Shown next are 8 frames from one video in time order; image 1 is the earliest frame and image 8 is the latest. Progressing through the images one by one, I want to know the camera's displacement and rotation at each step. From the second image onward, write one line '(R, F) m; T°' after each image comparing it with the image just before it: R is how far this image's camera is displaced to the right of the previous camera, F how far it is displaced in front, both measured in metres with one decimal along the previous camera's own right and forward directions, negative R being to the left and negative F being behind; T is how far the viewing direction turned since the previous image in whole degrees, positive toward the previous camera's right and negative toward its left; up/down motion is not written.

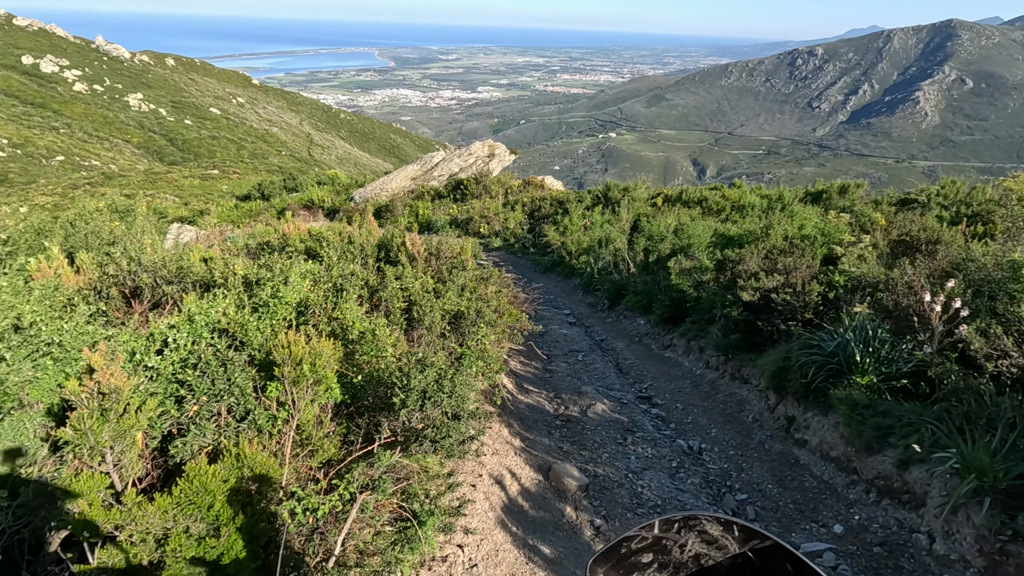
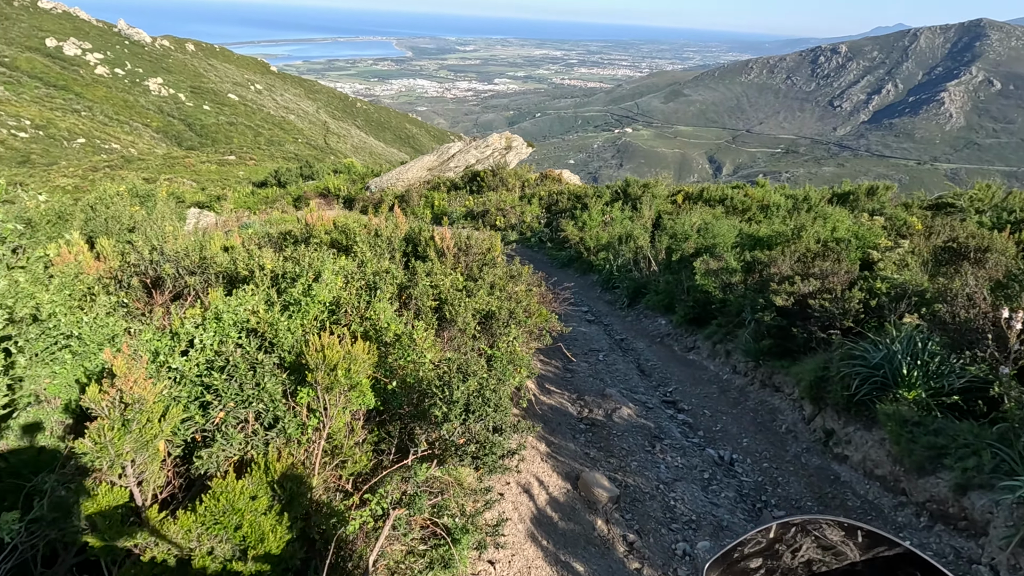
(-0.2, +0.2) m; -1°
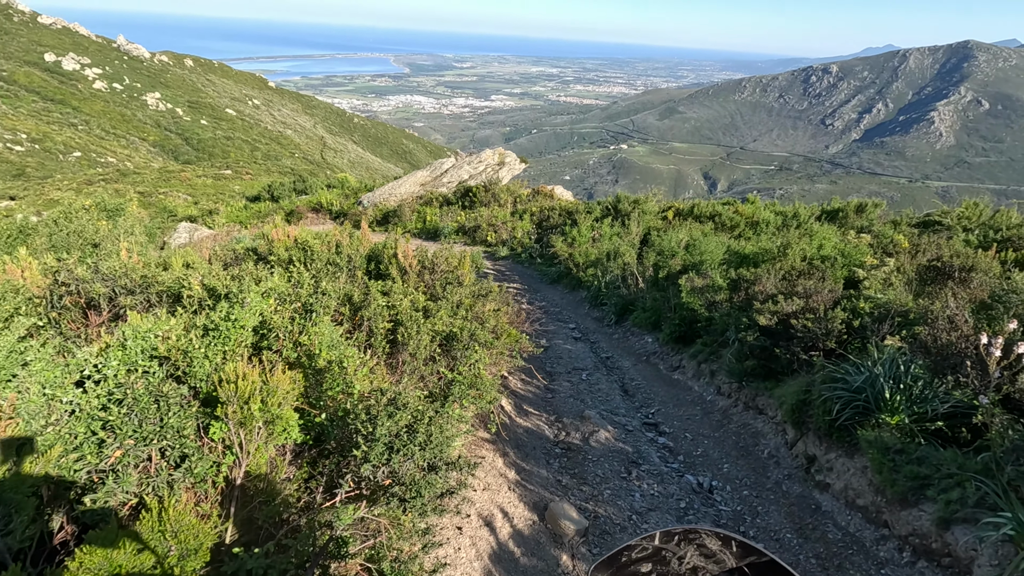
(+0.2, +0.2) m; 0°
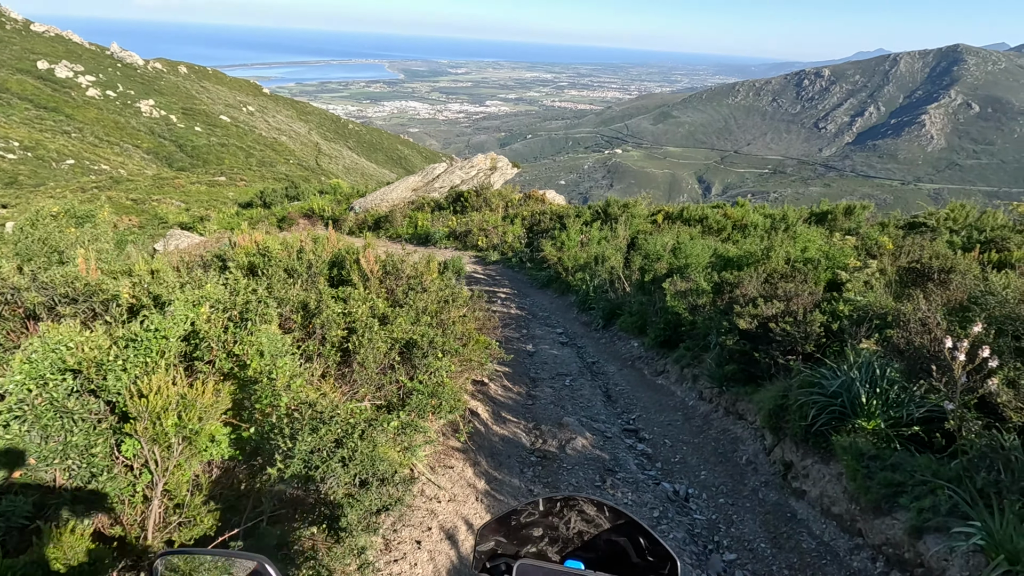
(+0.2, +0.1) m; 0°
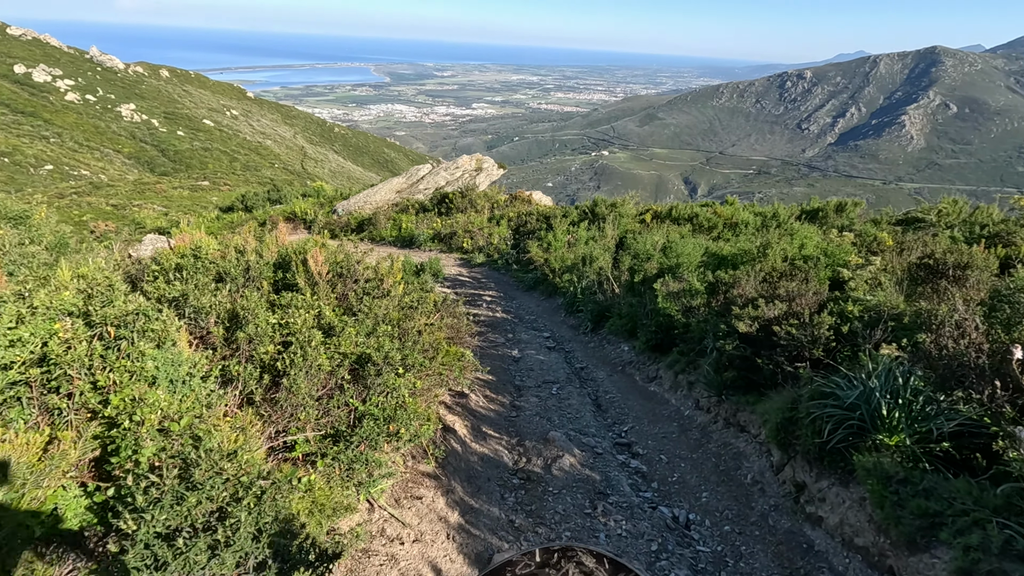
(+0.1, +0.6) m; +1°
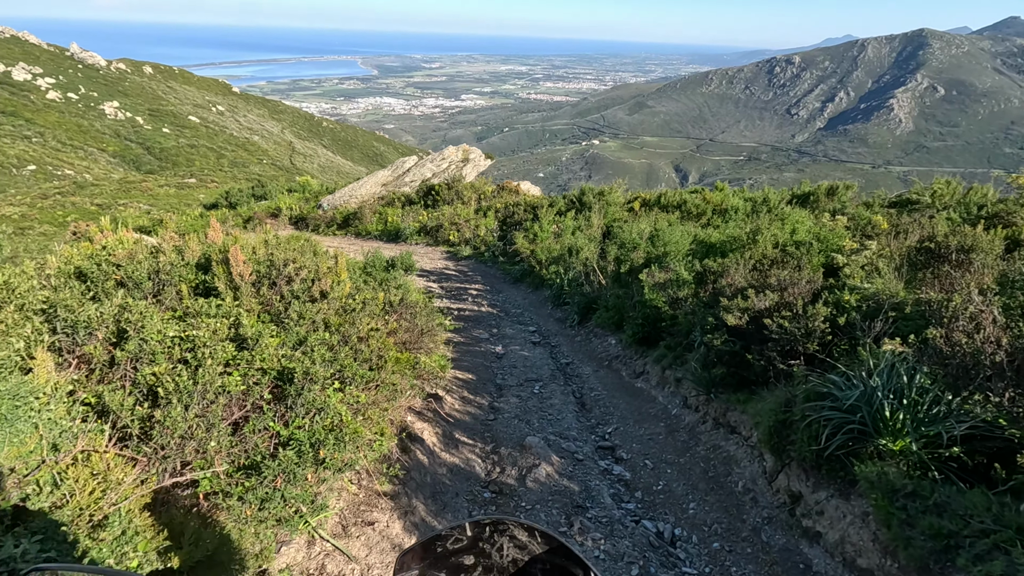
(+0.2, +0.5) m; +1°
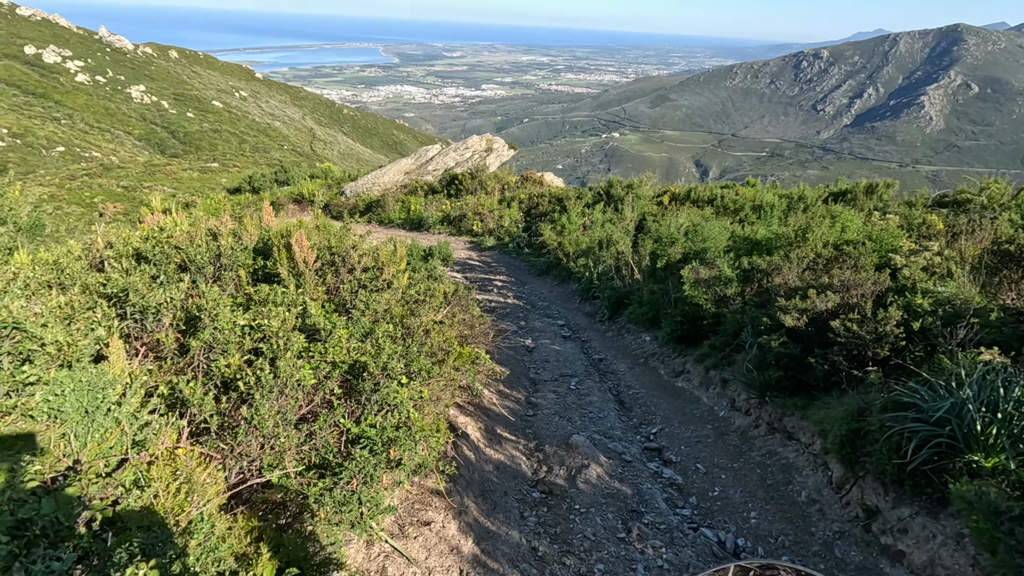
(-0.3, +0.2) m; -2°
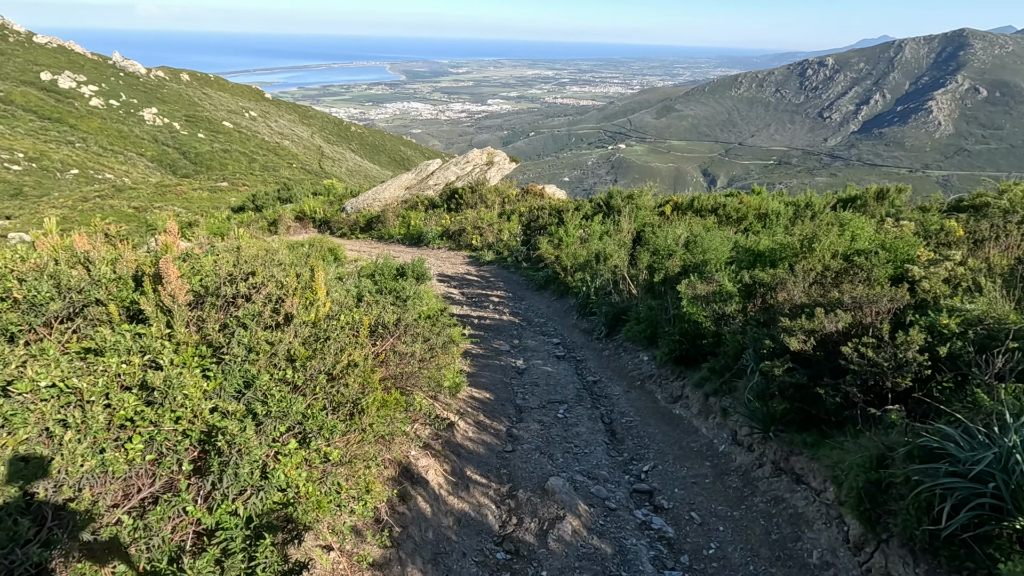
(+0.4, +0.6) m; -1°
